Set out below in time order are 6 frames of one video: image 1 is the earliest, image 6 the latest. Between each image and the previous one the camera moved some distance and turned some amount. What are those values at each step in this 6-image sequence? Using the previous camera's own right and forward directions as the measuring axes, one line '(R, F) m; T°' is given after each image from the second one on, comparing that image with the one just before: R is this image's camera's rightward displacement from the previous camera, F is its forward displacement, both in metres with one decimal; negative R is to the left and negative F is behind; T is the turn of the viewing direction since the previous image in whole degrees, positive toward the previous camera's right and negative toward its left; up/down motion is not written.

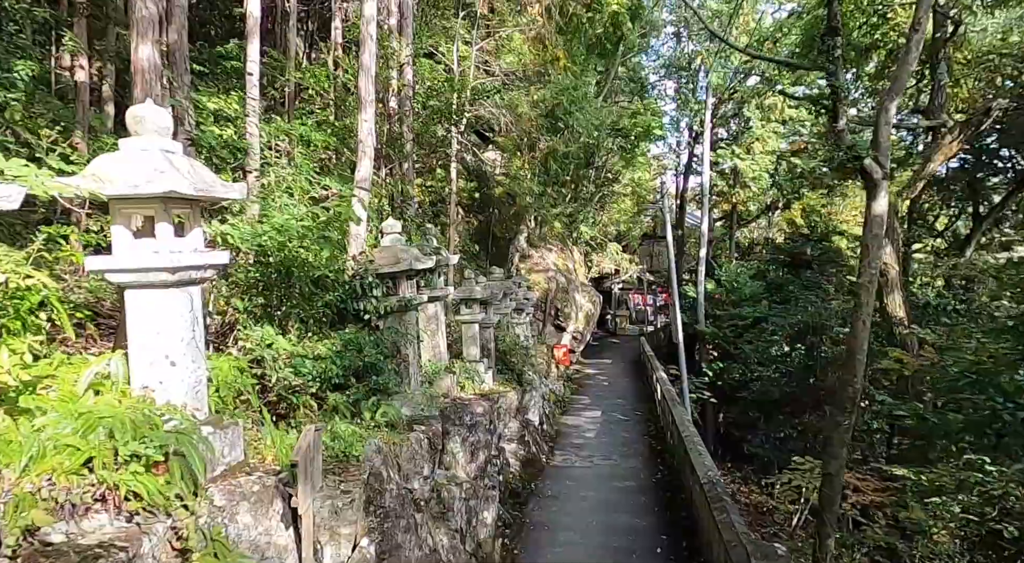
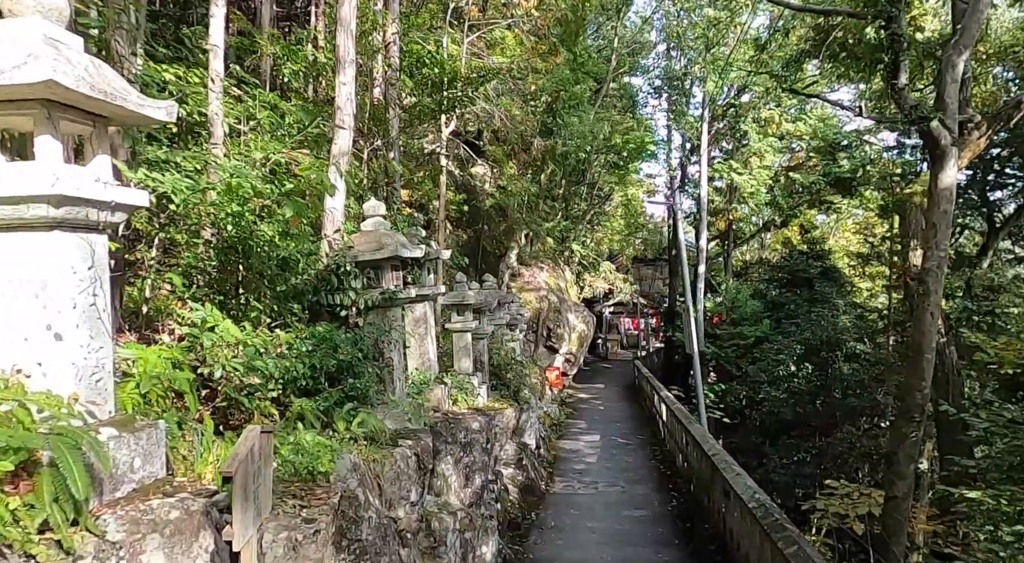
(-0.1, +0.9) m; +1°
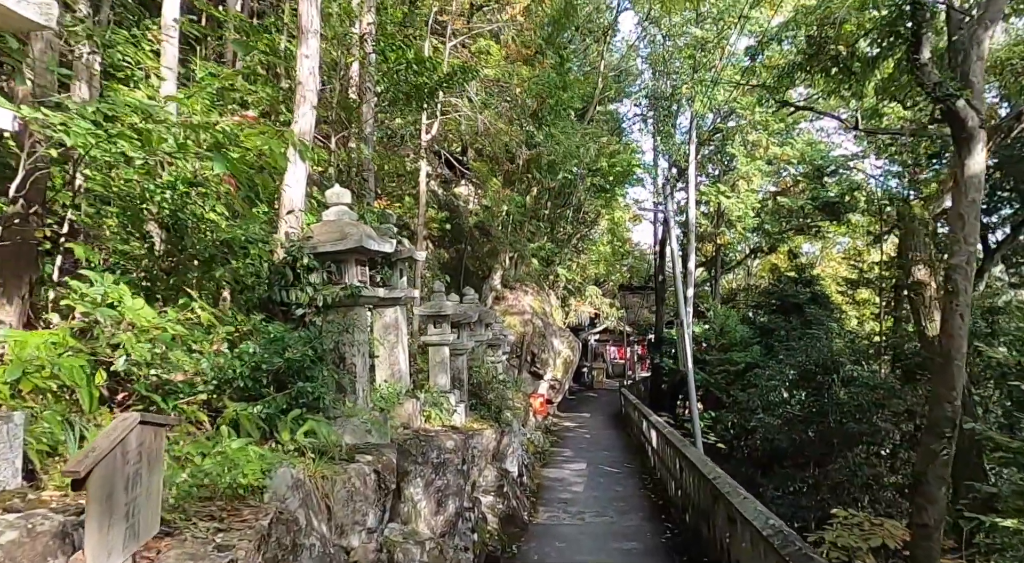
(0.0, +0.6) m; +1°
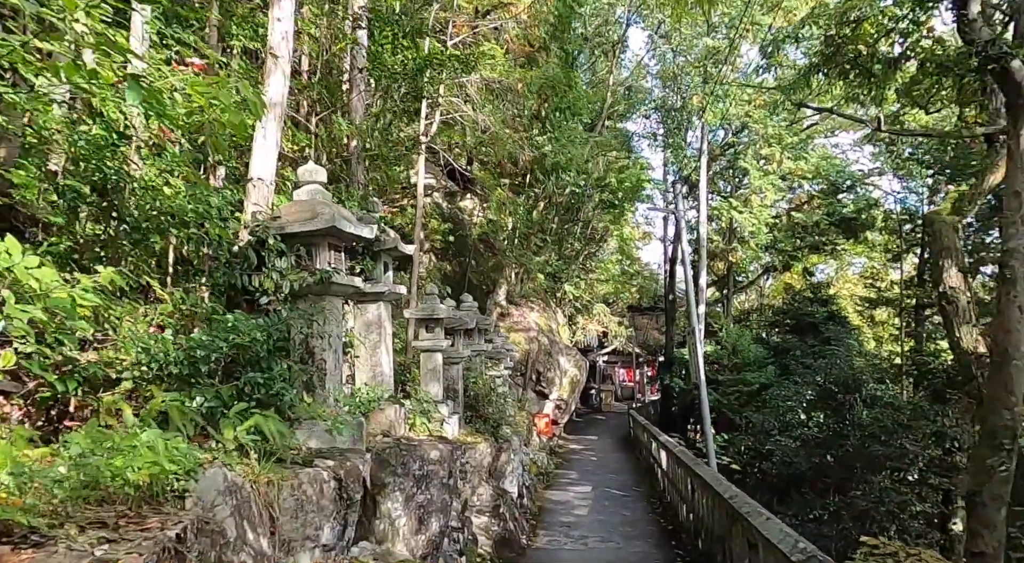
(+0.1, +0.5) m; -1°
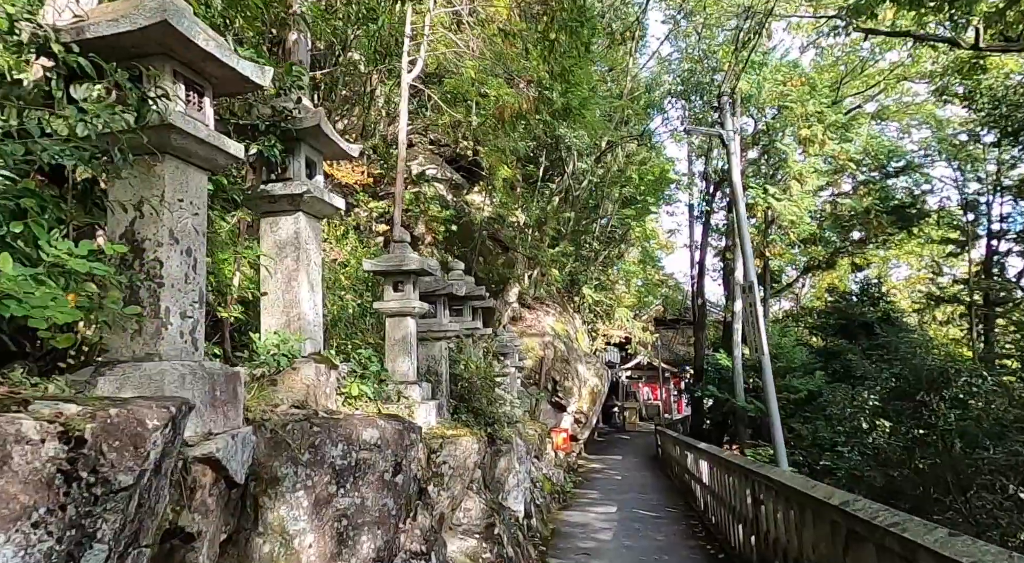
(+0.2, +1.7) m; -2°
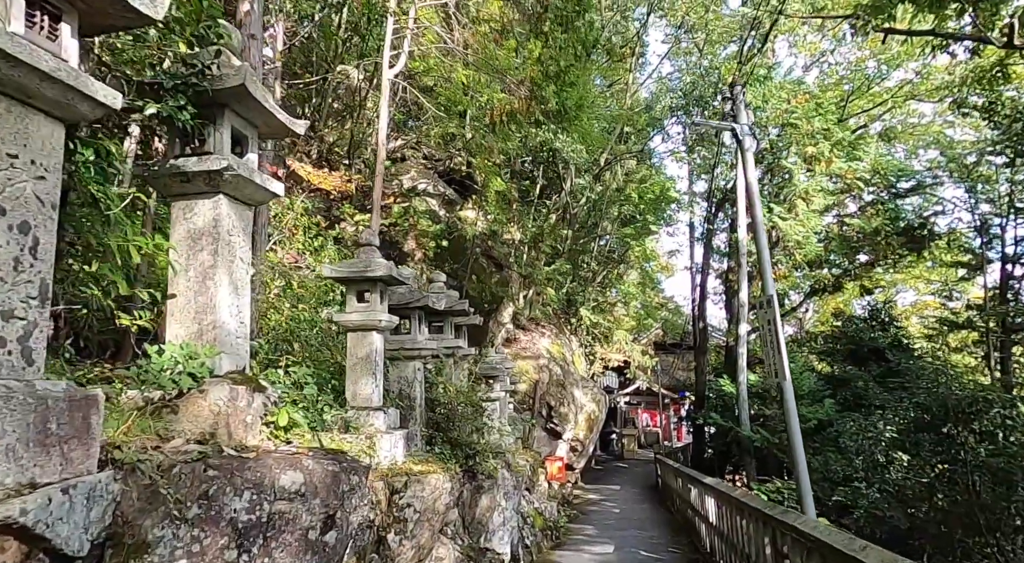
(+0.1, +0.7) m; 0°
